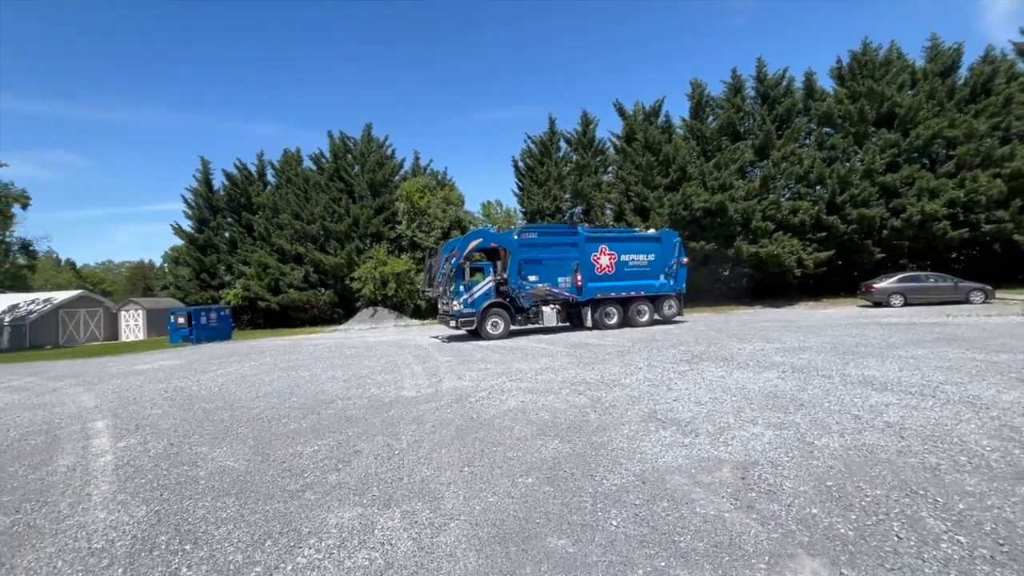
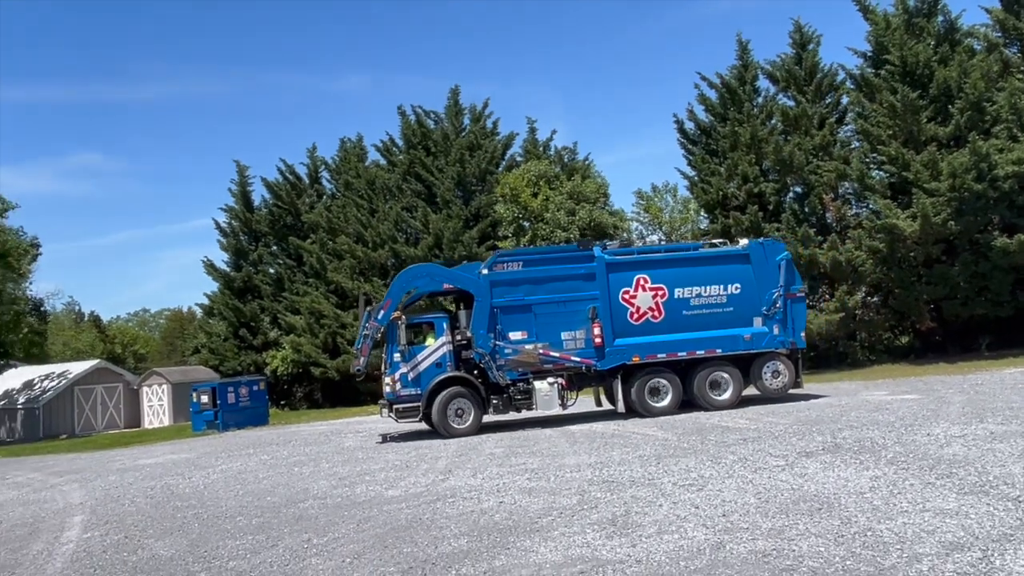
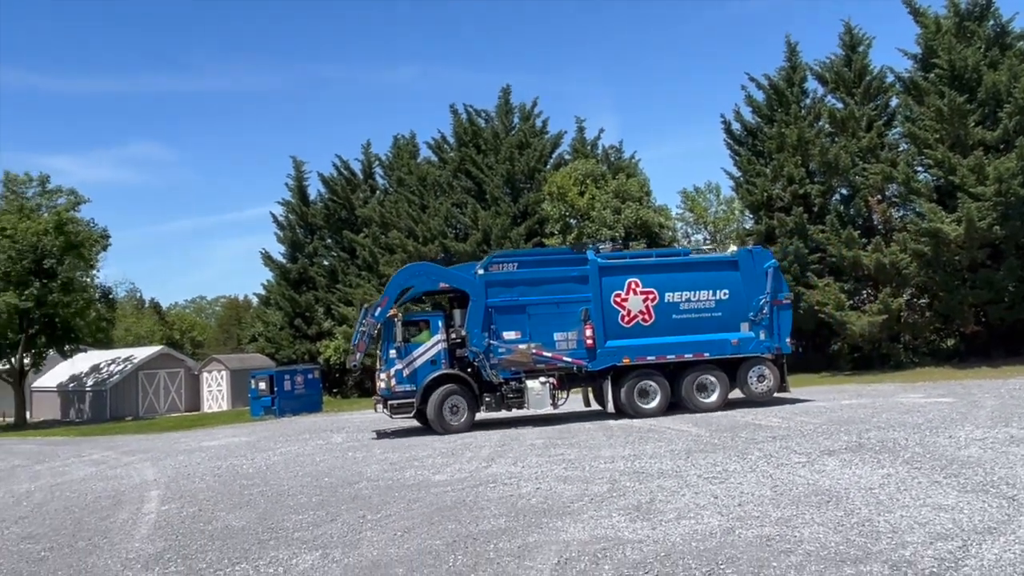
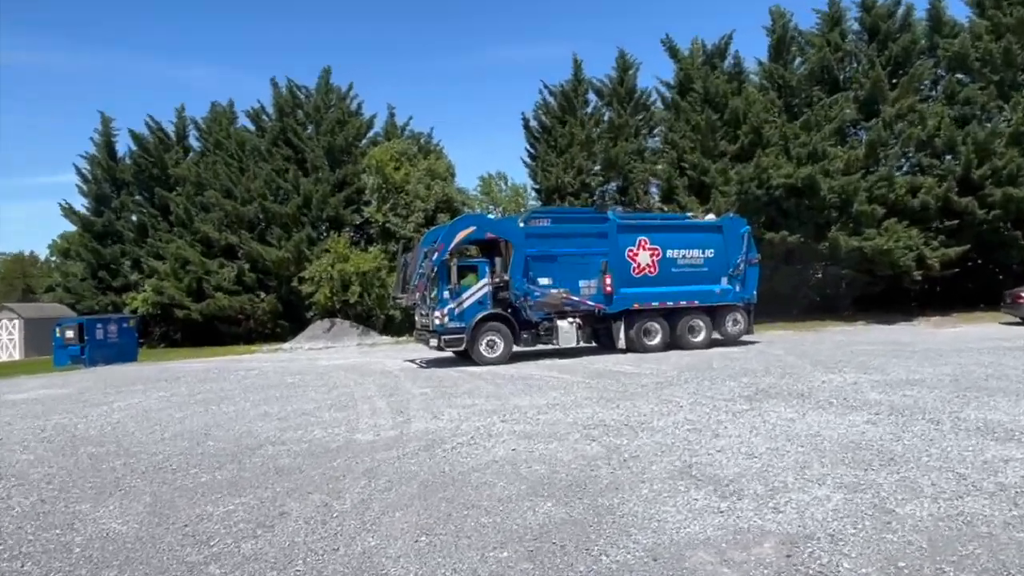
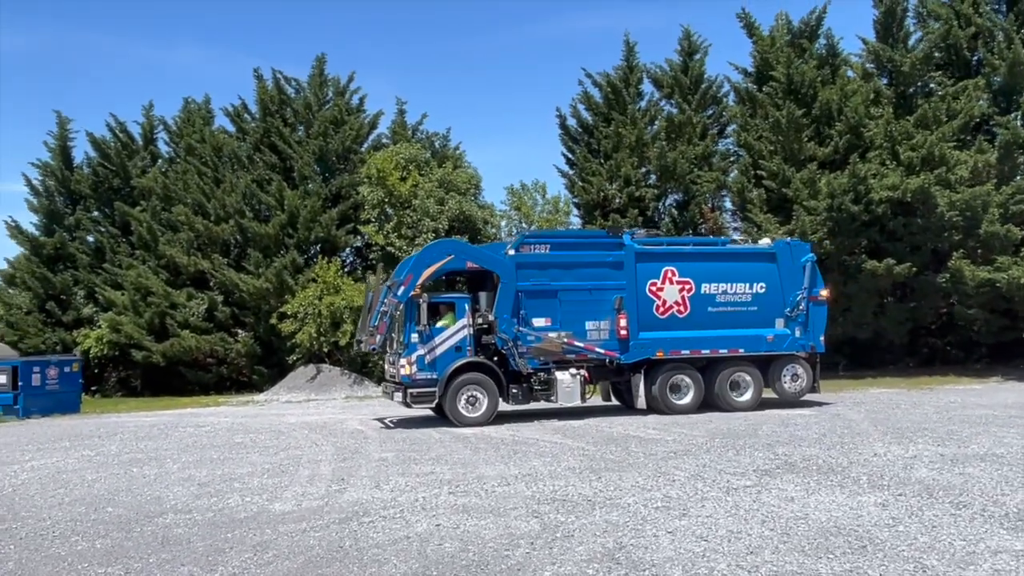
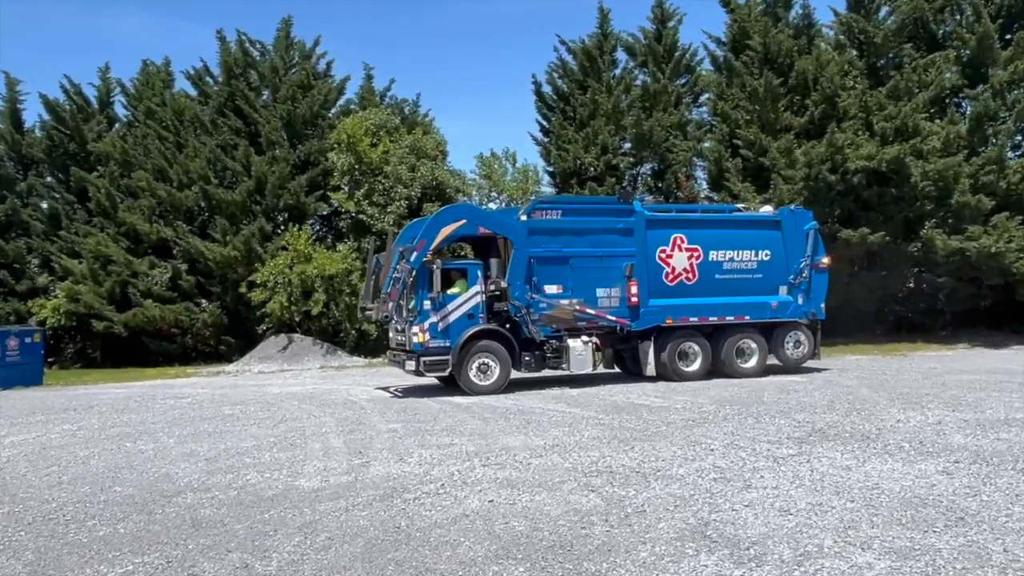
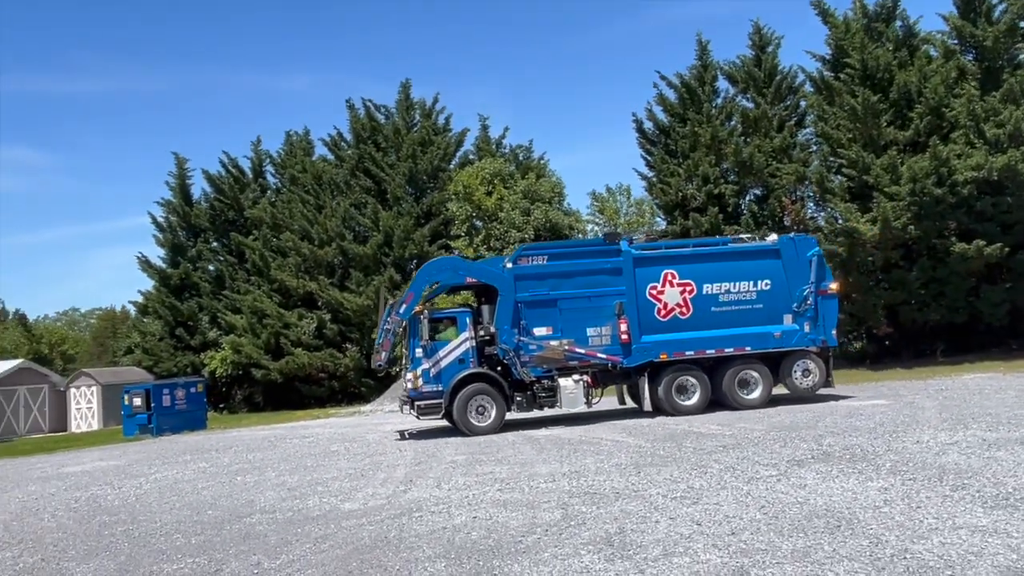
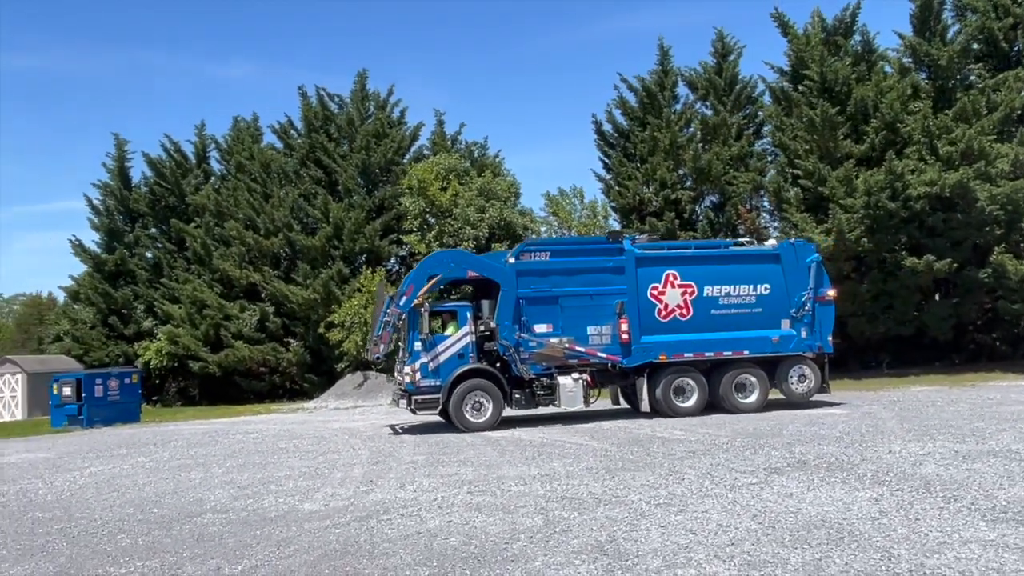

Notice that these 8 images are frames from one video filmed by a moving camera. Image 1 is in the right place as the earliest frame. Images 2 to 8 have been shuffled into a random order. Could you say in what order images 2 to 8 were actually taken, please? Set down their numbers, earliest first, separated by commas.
4, 6, 5, 8, 7, 2, 3
